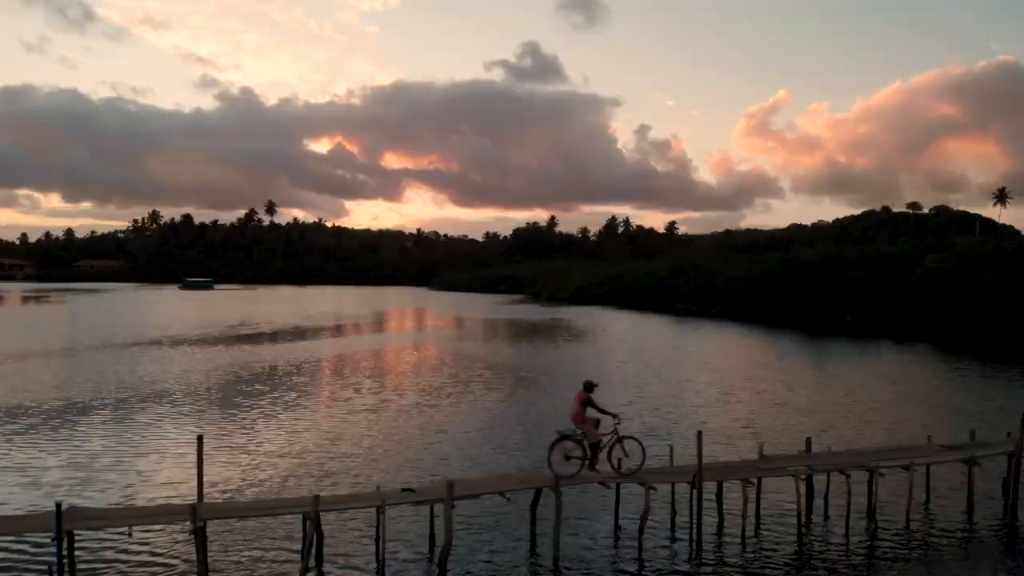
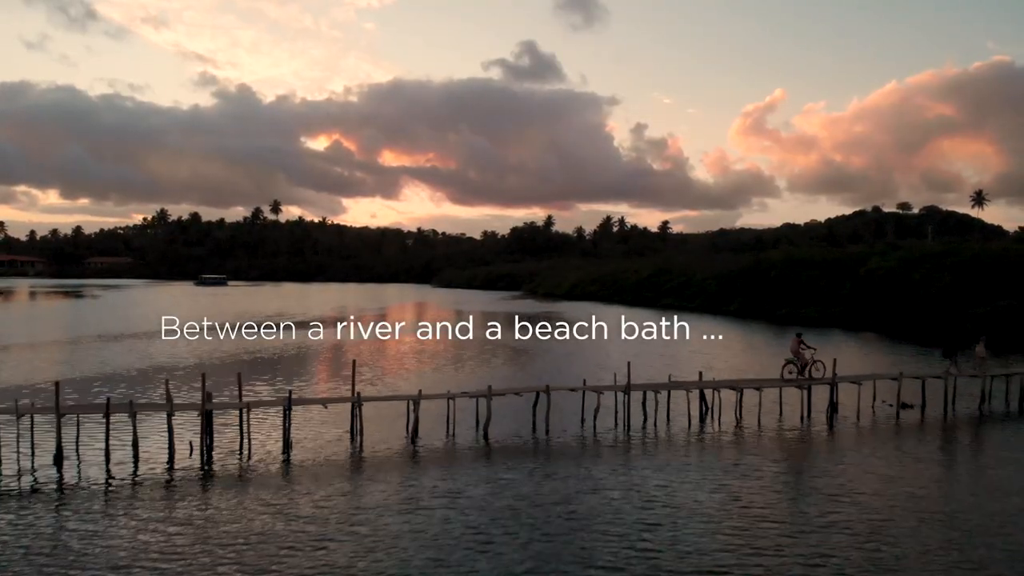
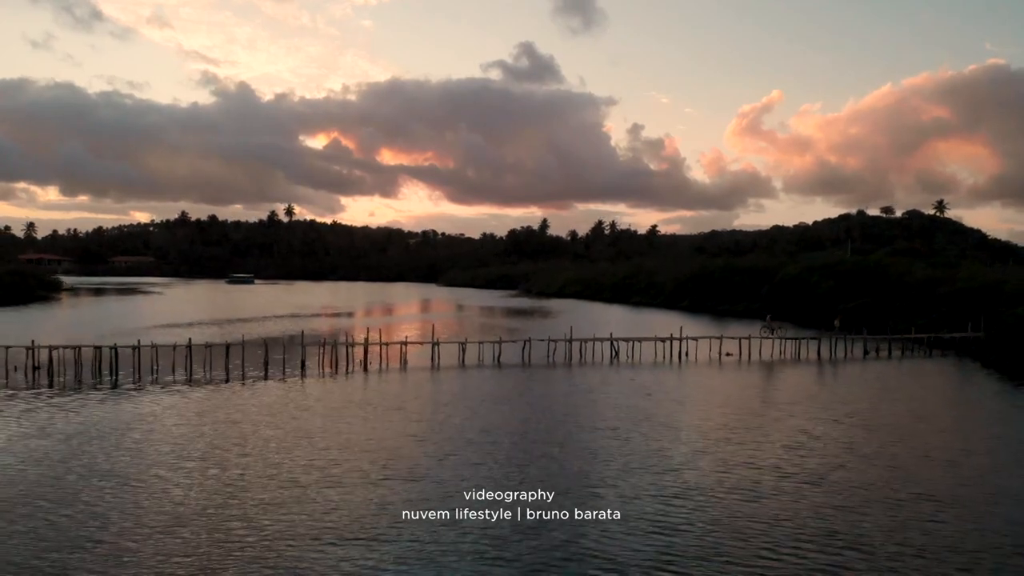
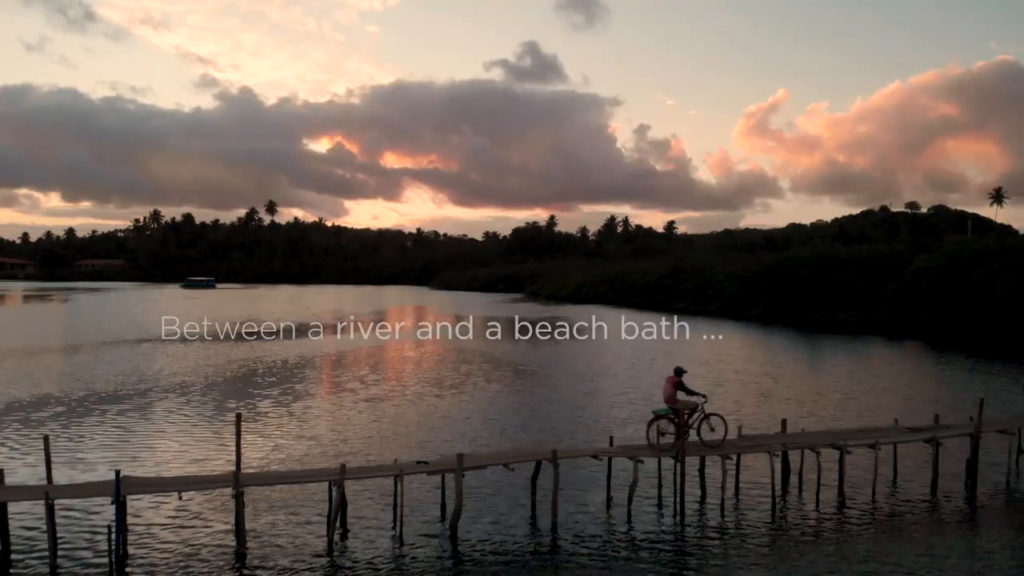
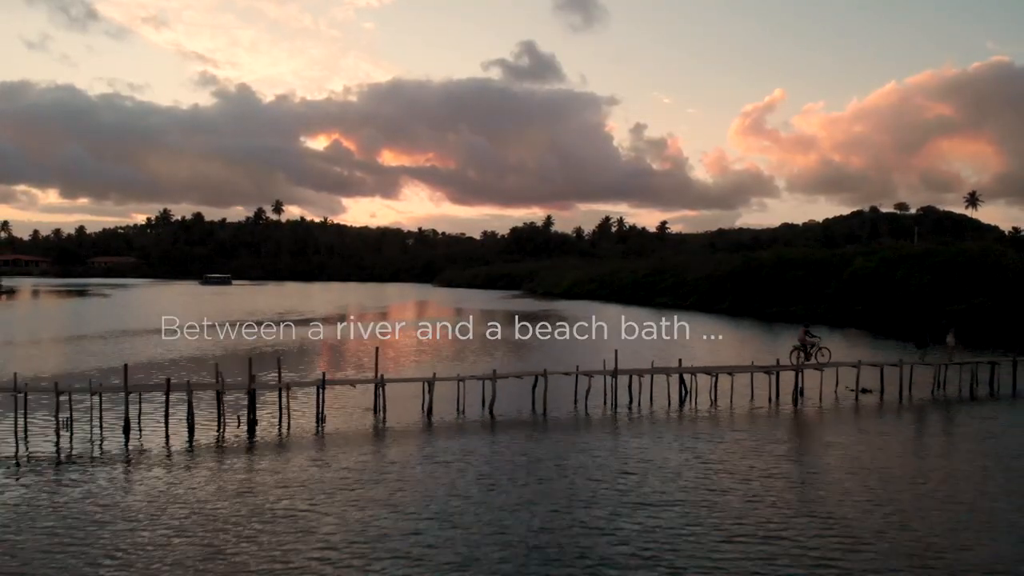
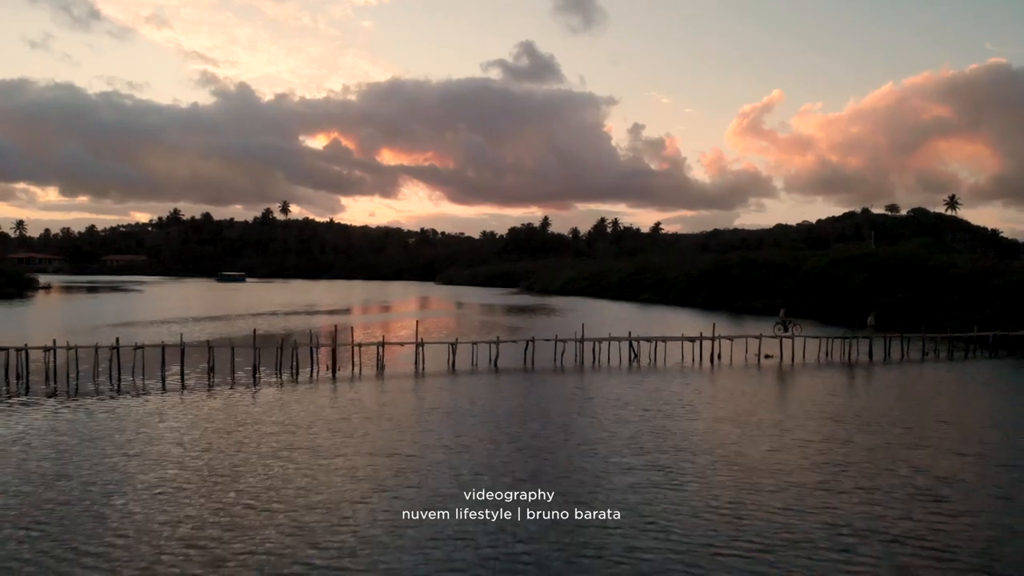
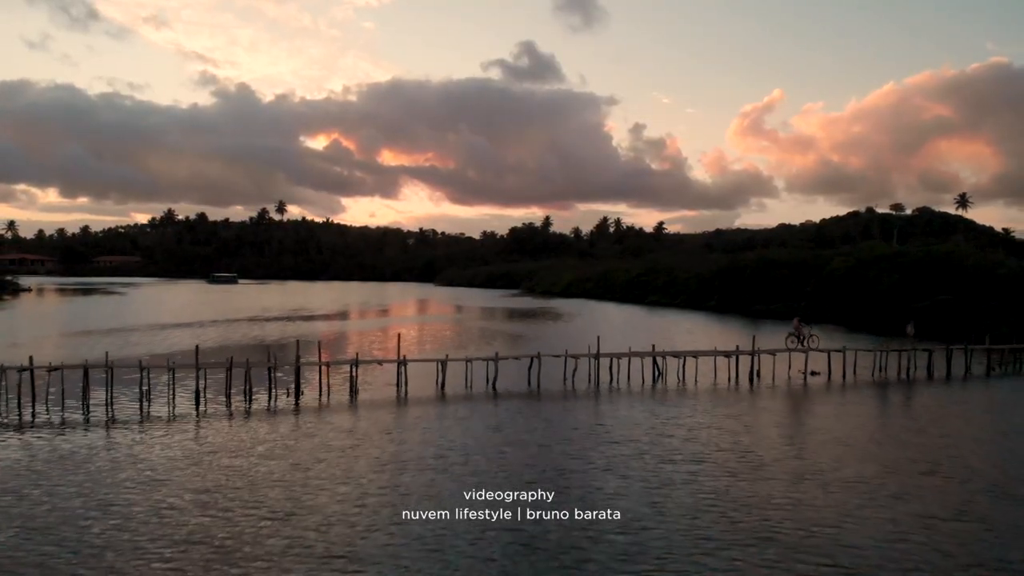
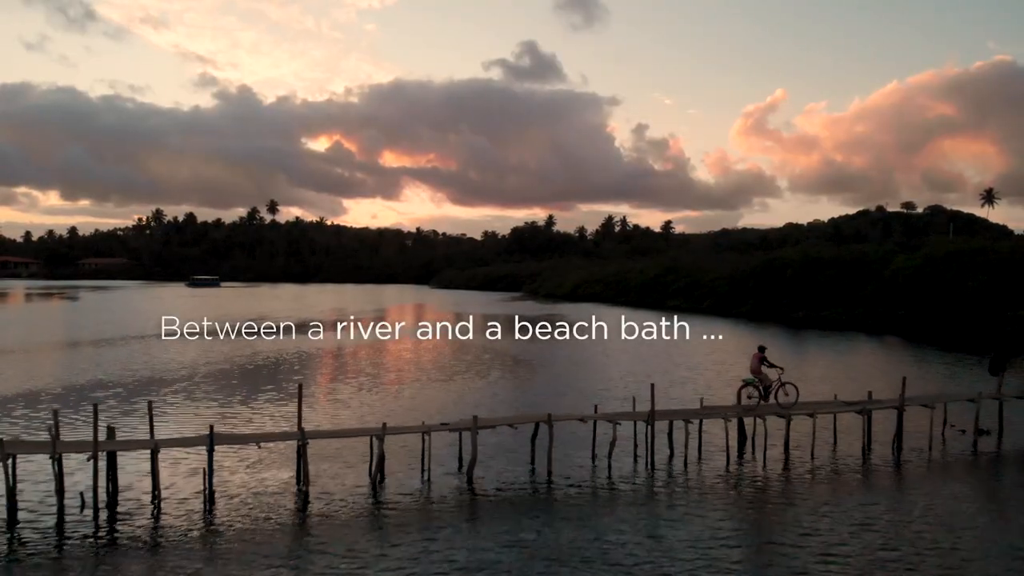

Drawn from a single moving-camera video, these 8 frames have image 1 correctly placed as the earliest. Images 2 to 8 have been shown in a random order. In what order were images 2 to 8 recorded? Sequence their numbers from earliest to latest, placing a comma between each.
4, 8, 2, 5, 7, 6, 3
